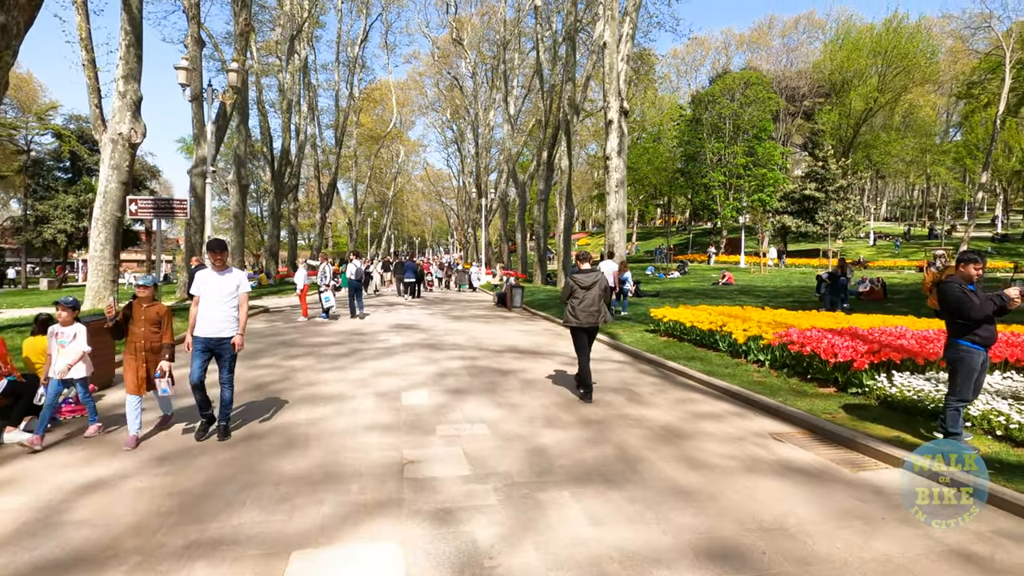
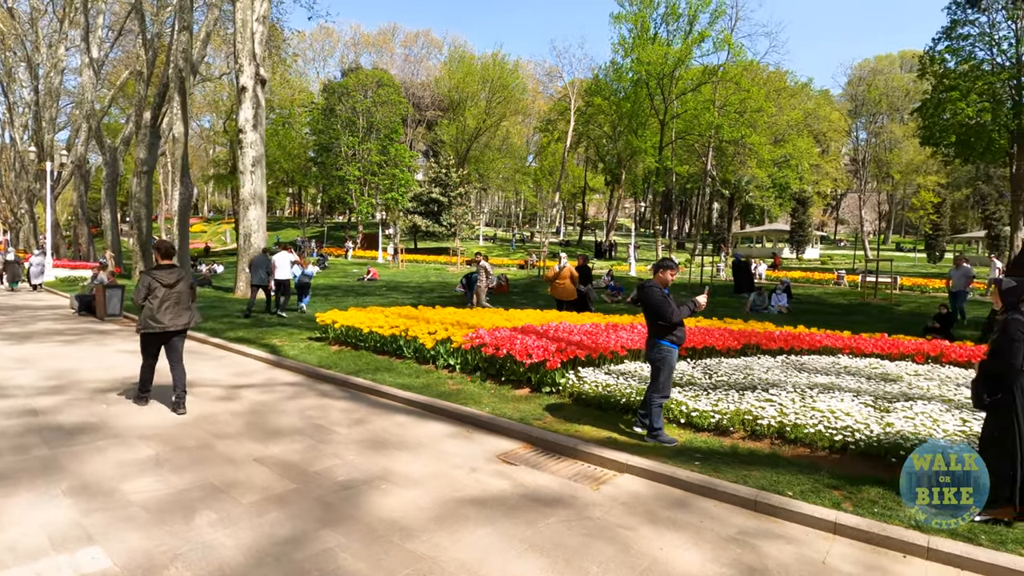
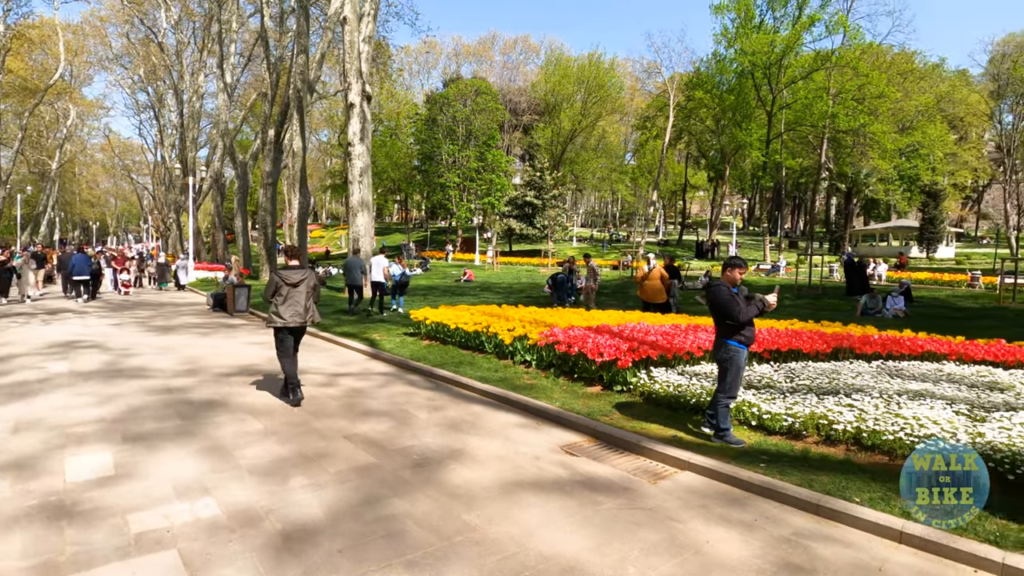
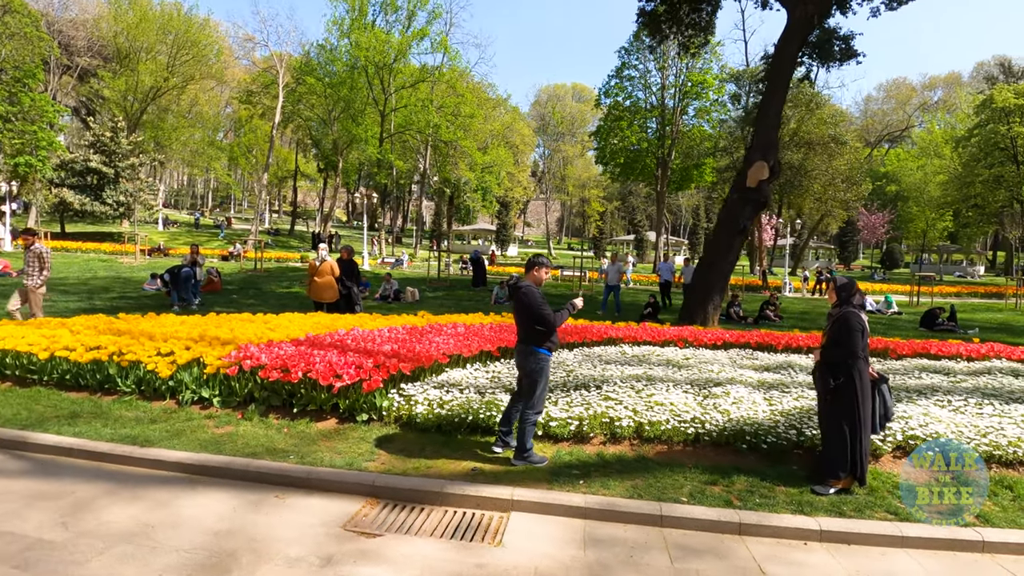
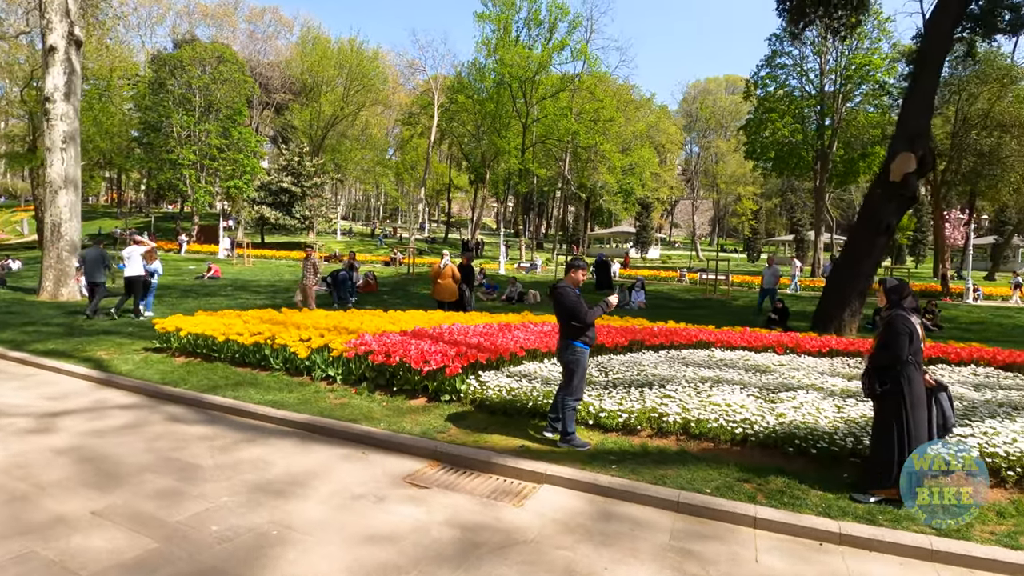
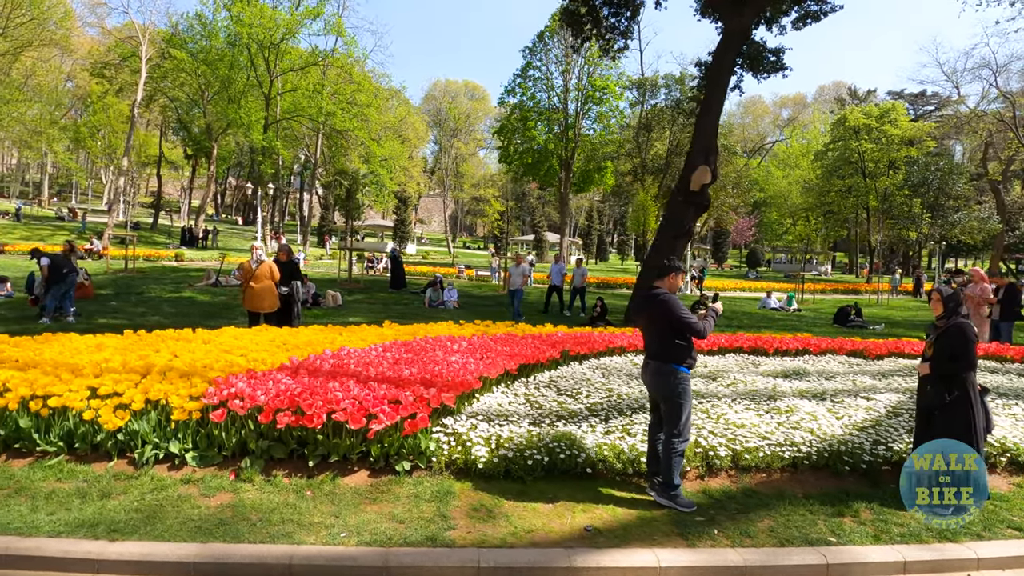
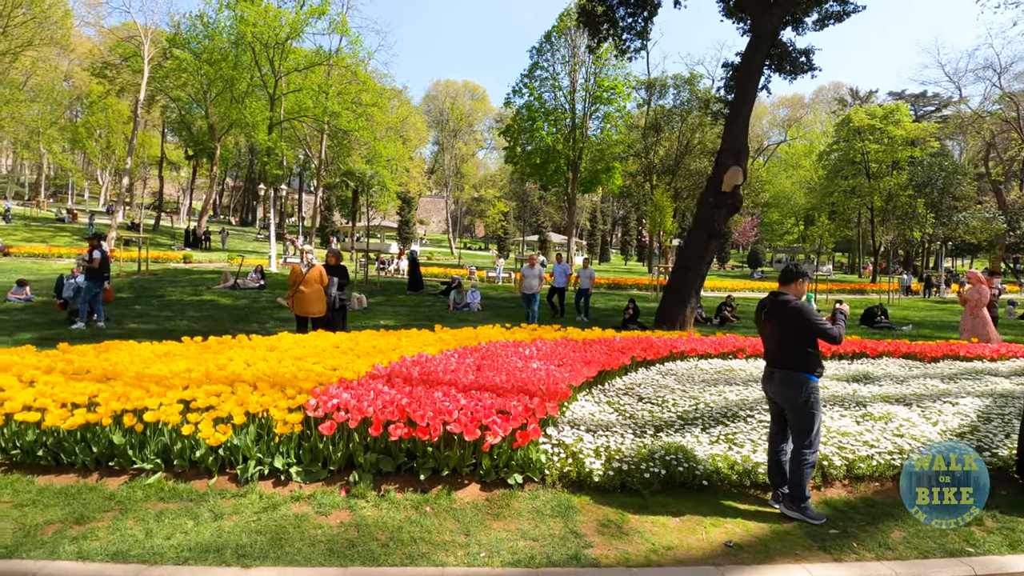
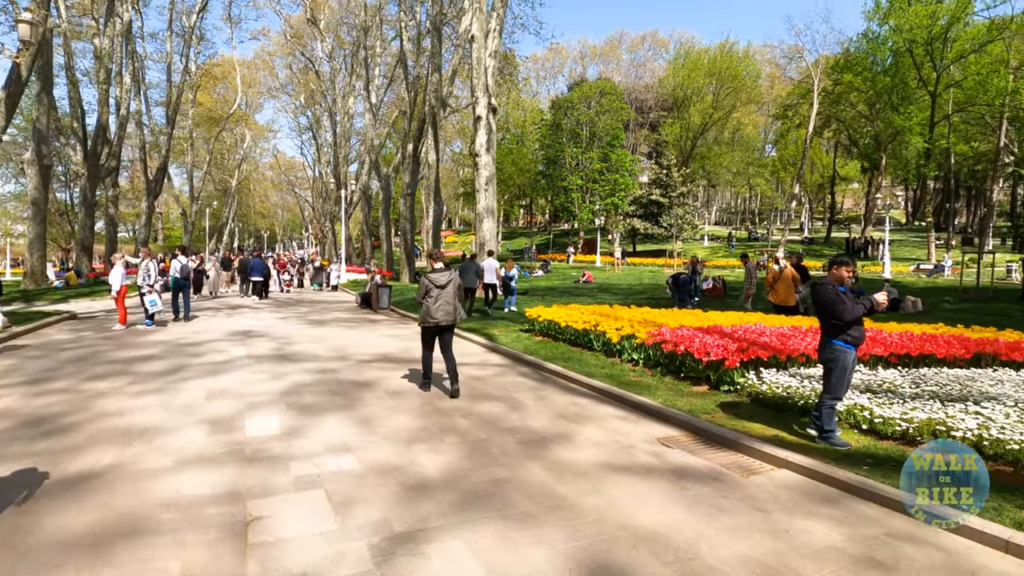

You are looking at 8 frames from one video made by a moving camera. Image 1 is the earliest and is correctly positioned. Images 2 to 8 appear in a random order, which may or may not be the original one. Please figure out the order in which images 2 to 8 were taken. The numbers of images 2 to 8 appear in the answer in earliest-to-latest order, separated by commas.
8, 3, 2, 5, 4, 6, 7
